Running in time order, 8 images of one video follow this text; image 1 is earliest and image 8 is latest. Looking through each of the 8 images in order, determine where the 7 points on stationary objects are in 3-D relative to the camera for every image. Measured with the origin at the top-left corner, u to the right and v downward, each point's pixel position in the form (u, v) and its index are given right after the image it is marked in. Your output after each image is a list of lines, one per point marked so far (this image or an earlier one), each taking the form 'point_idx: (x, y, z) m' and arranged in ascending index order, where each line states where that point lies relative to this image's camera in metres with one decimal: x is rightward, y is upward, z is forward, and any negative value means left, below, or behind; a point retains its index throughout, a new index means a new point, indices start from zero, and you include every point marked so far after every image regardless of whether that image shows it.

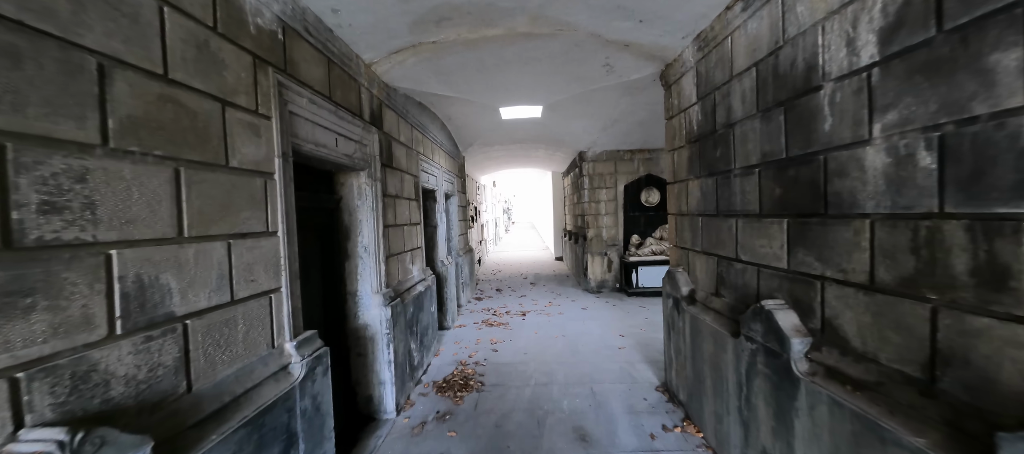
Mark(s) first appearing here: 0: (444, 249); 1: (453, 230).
0: (-1.1, -0.3, +5.5) m
1: (-1.1, -0.1, +6.3) m
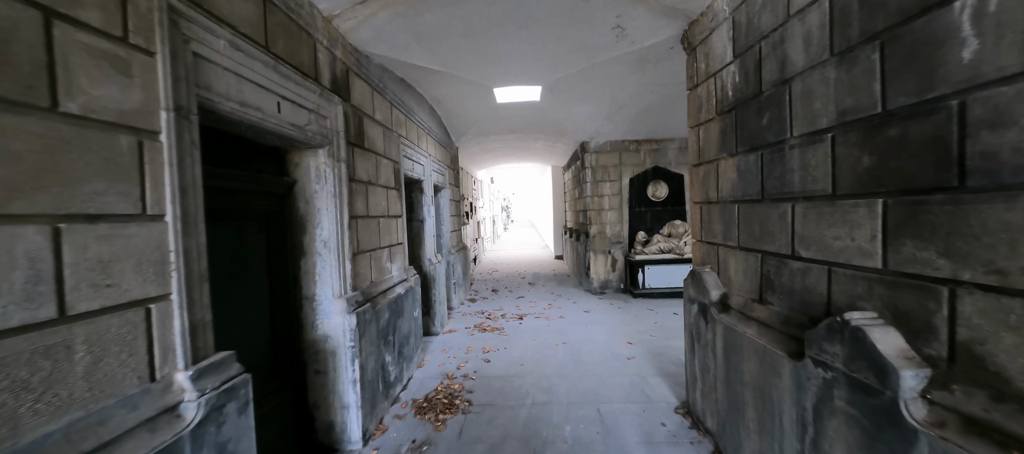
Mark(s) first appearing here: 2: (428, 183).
0: (-1.1, -0.3, +5.0) m
1: (-1.1, 0.0, +5.8) m
2: (-1.2, +0.6, +4.8) m
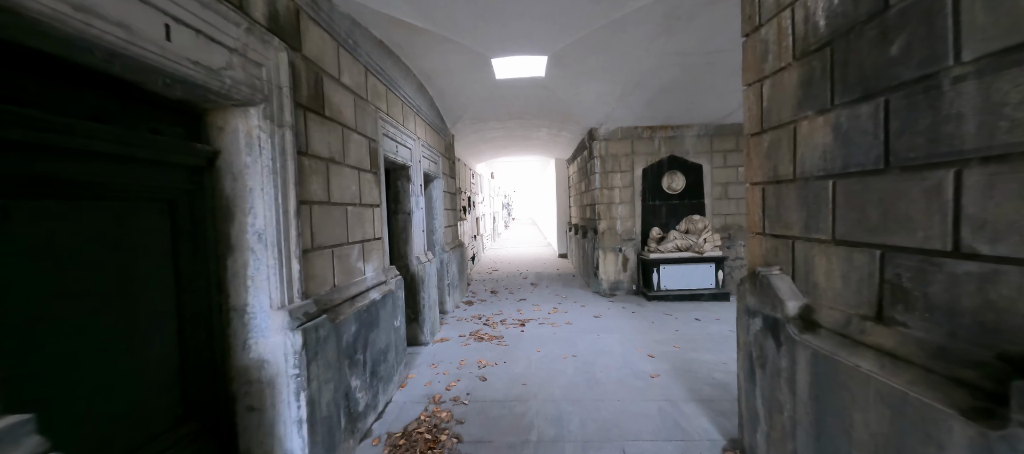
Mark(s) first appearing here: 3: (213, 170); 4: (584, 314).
0: (-1.1, -0.2, +4.4) m
1: (-1.1, +0.1, +5.2) m
2: (-1.2, +0.7, +4.2) m
3: (-1.5, +0.3, +1.8) m
4: (+1.0, -1.2, +4.9) m
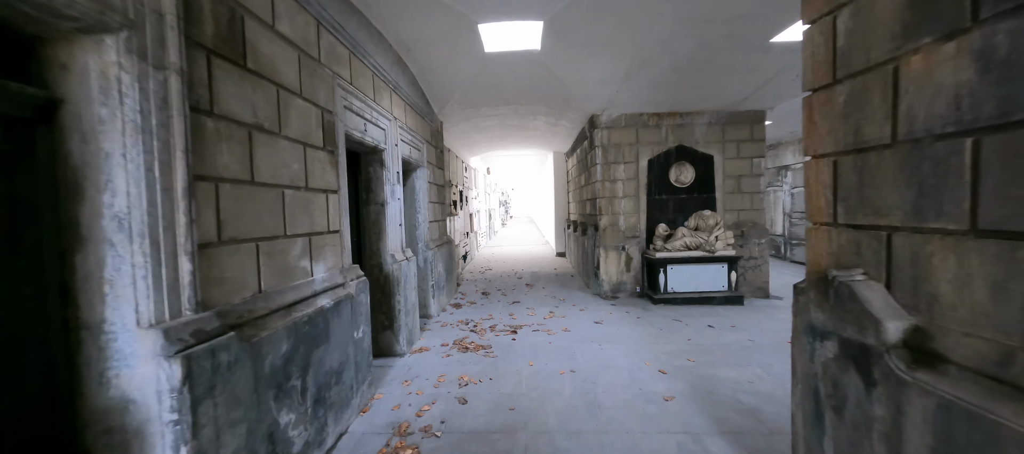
0: (-1.2, -0.1, +3.9) m
1: (-1.2, +0.2, +4.6) m
2: (-1.3, +0.8, +3.6) m
3: (-1.6, +0.4, +1.2) m
4: (+0.9, -1.2, +4.3) m
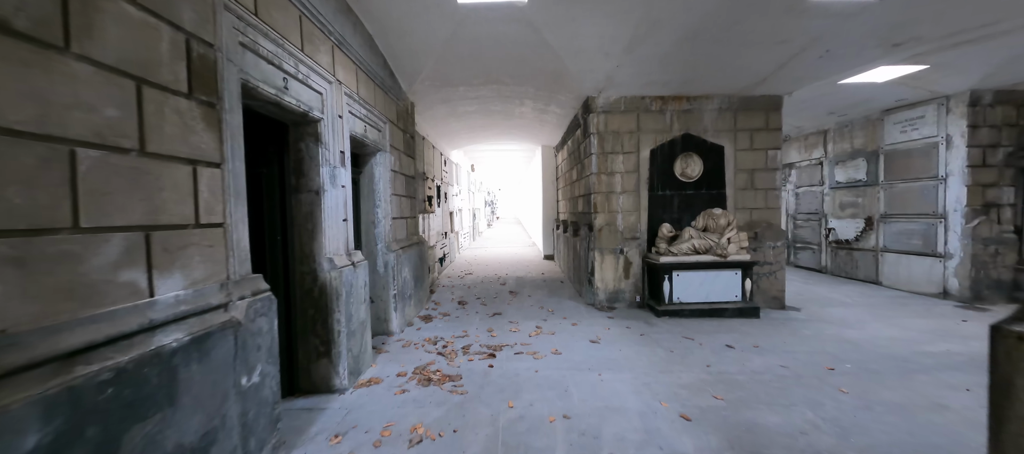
0: (-1.4, -0.1, +3.0) m
1: (-1.5, +0.2, +3.8) m
2: (-1.4, +0.8, +2.8) m
3: (-1.7, +0.4, +0.4) m
4: (+0.7, -1.1, +3.6) m
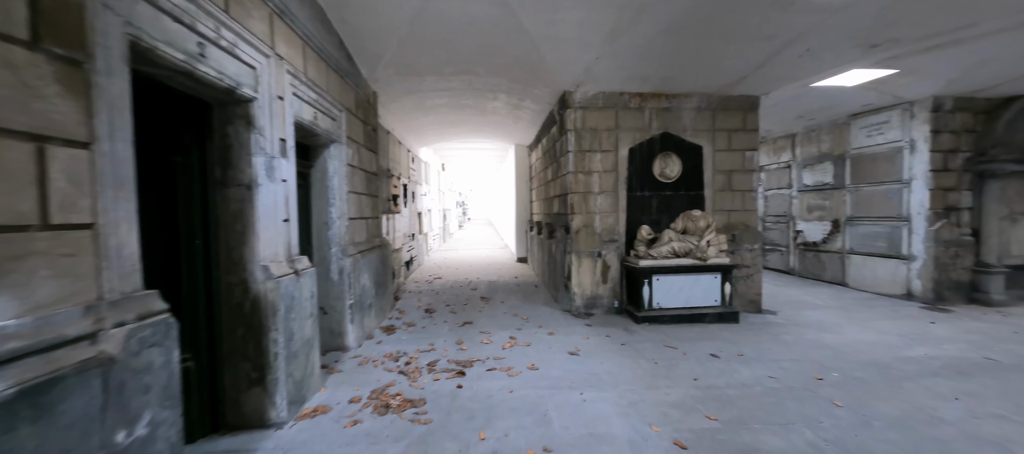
0: (-1.6, -0.1, +2.6) m
1: (-1.7, +0.2, +3.3) m
2: (-1.6, +0.8, +2.4) m
3: (-1.7, +0.4, -0.1) m
4: (+0.4, -1.2, +3.3) m
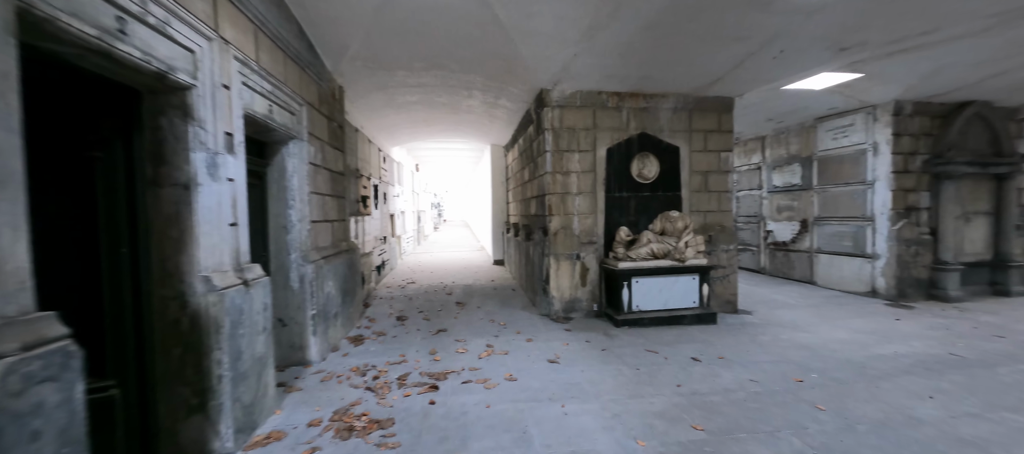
0: (-1.8, -0.1, +2.3) m
1: (-1.9, +0.2, +3.1) m
2: (-1.8, +0.8, +2.1) m
3: (-1.7, +0.4, -0.4) m
4: (+0.2, -1.2, +3.1) m
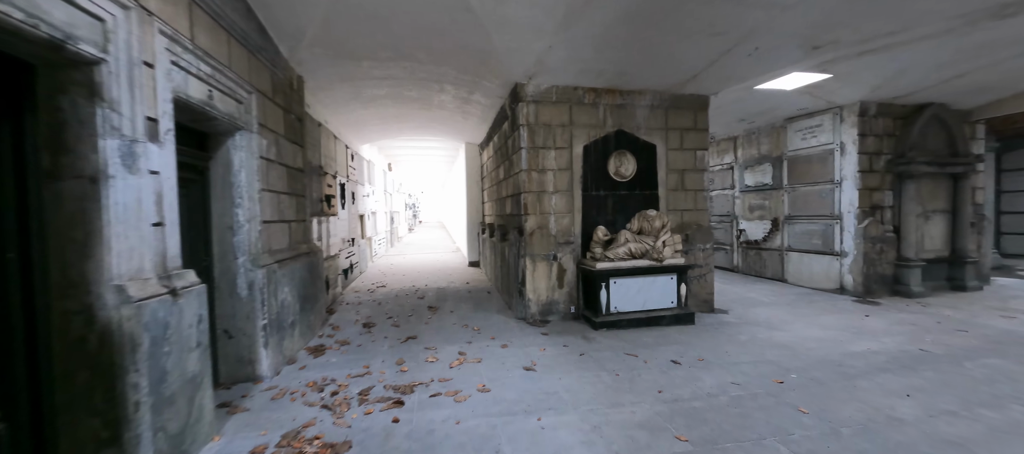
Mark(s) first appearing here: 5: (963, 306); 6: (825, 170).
0: (-2.0, -0.1, +2.0) m
1: (-2.2, +0.1, +2.7) m
2: (-2.0, +0.8, +1.8) m
3: (-1.7, +0.4, -0.6) m
4: (0.0, -1.2, +3.0) m
5: (+5.4, -1.0, +4.2) m
6: (+4.6, +0.8, +5.1) m
